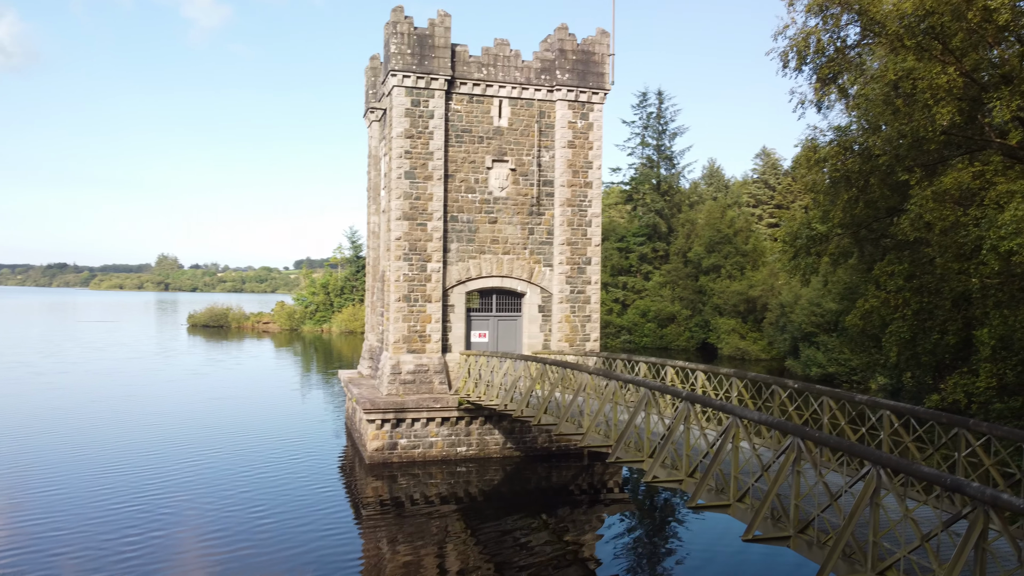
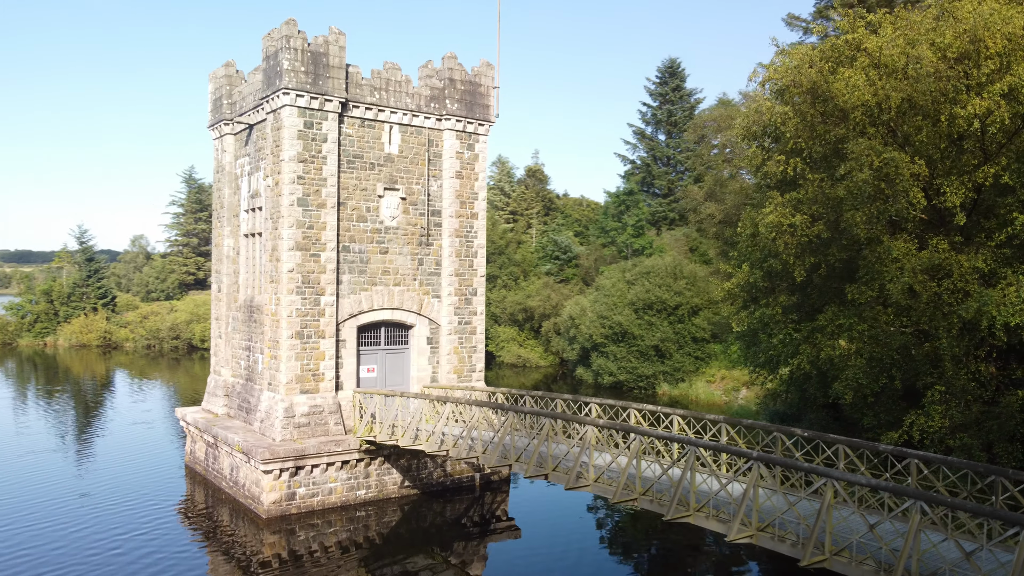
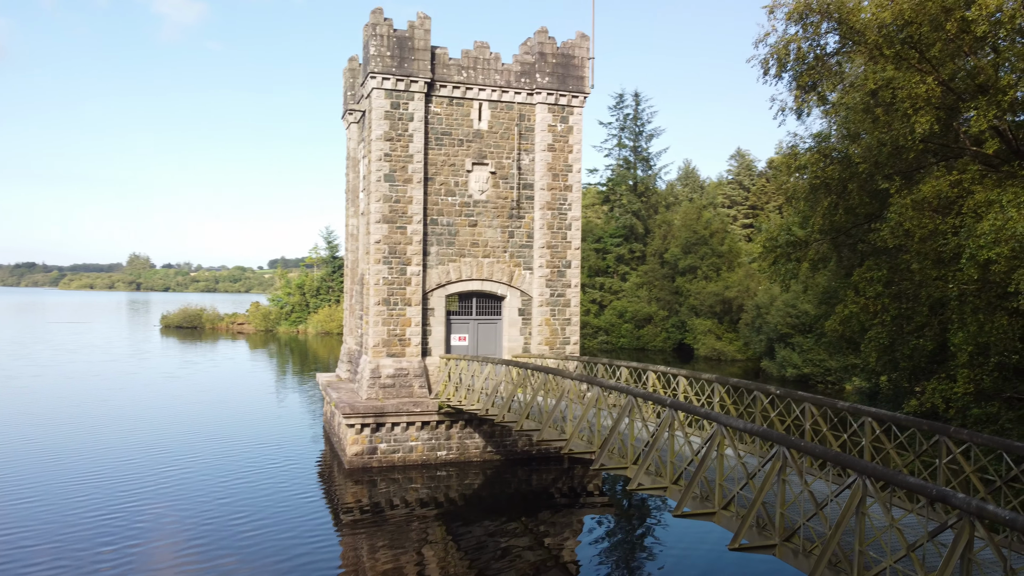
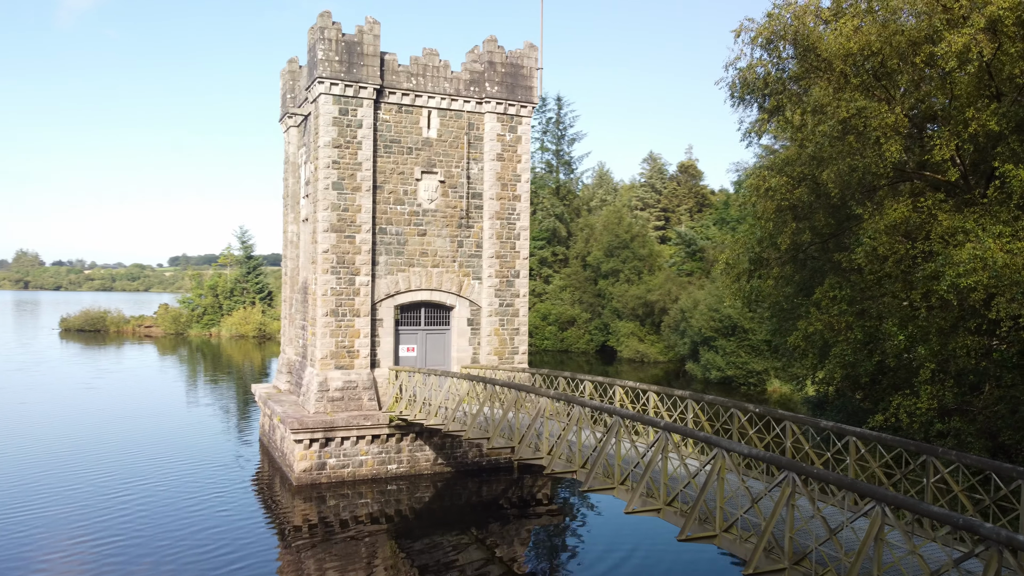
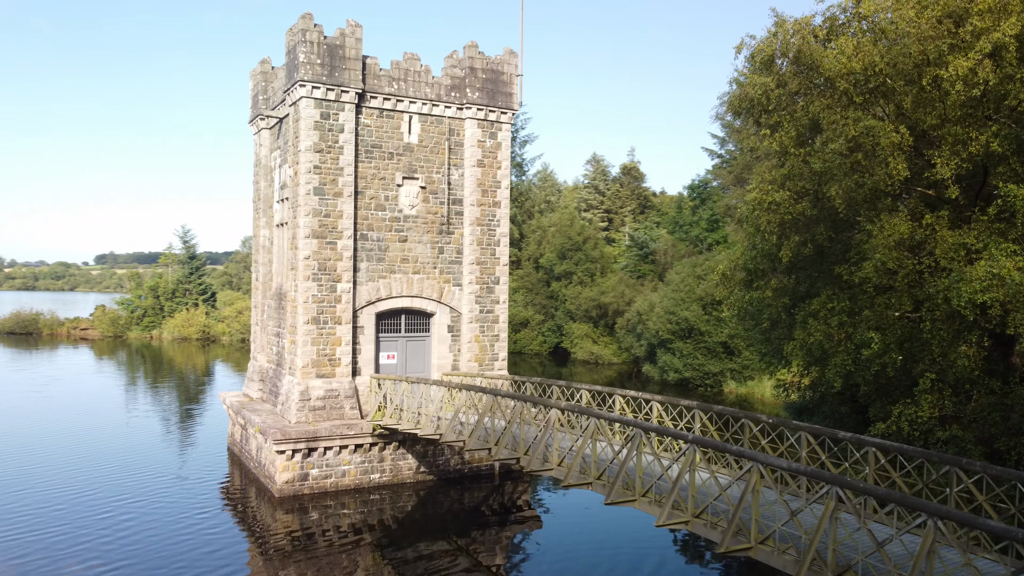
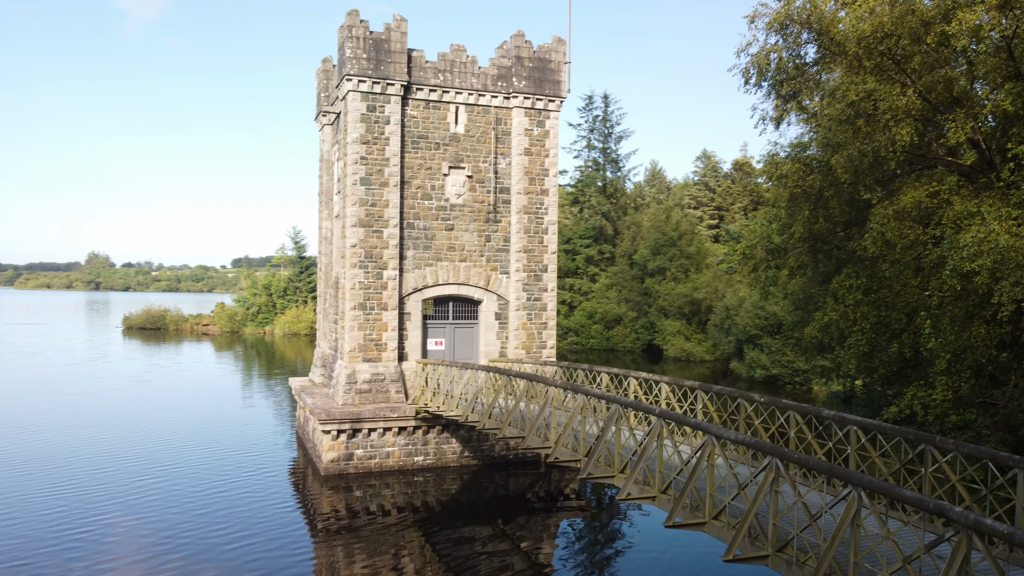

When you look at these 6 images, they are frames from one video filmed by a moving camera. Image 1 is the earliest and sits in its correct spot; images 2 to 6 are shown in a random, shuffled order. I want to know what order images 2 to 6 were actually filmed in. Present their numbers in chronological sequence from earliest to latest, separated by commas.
3, 6, 4, 5, 2
